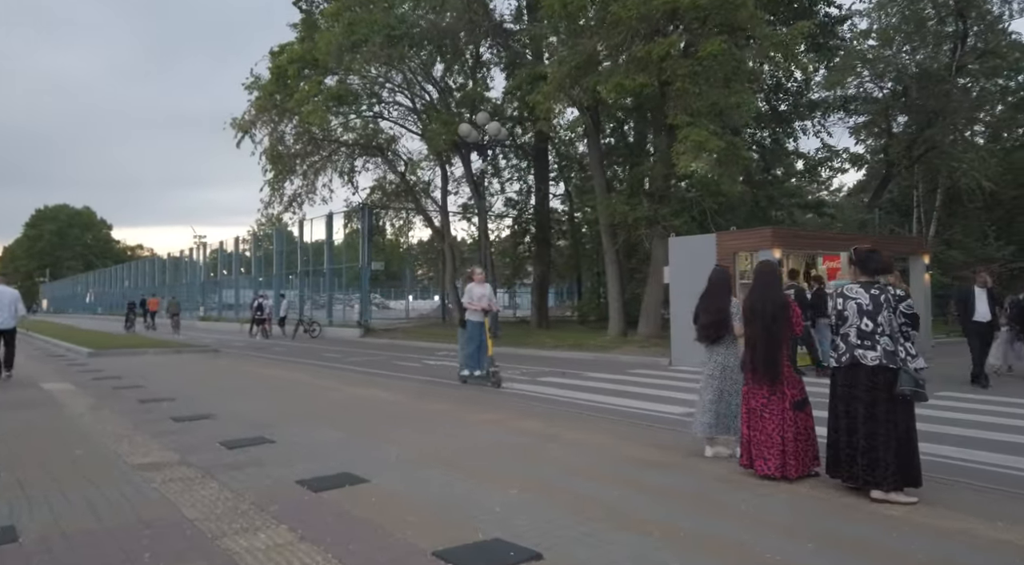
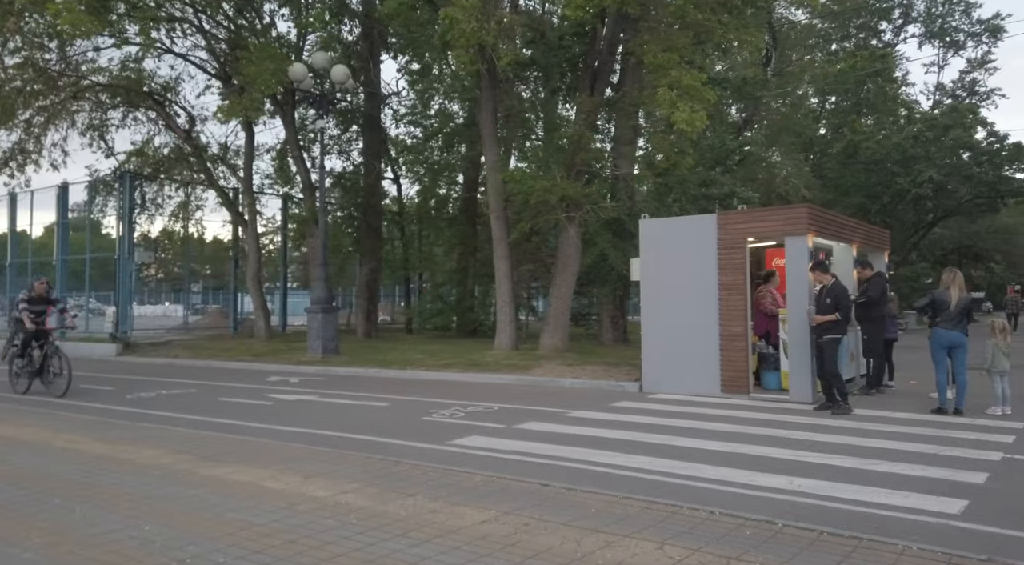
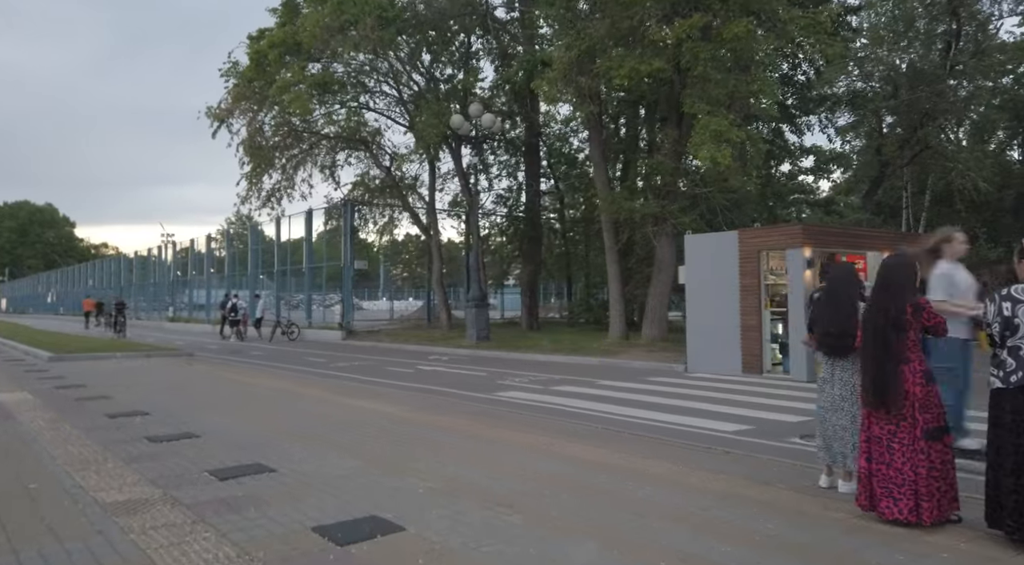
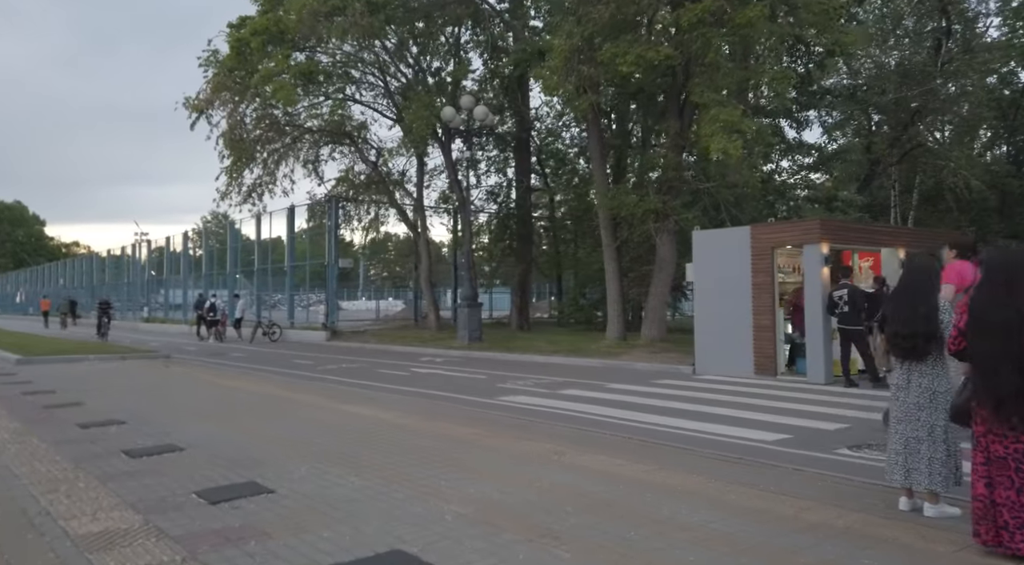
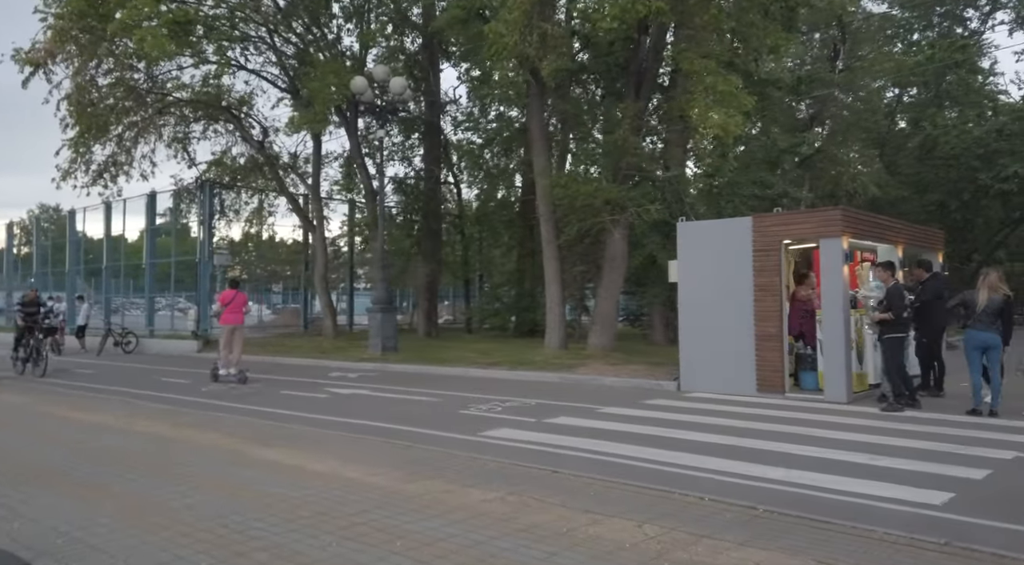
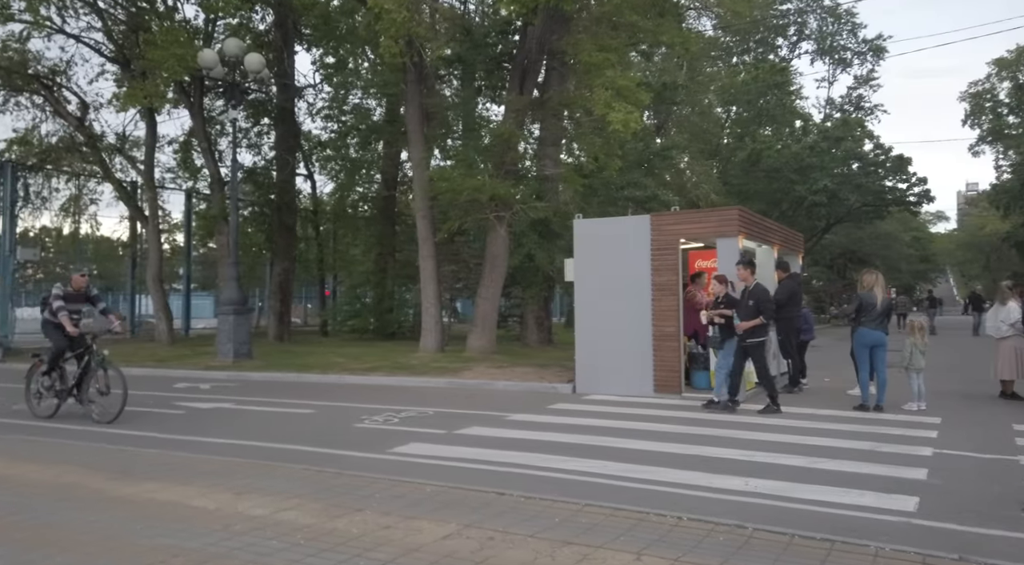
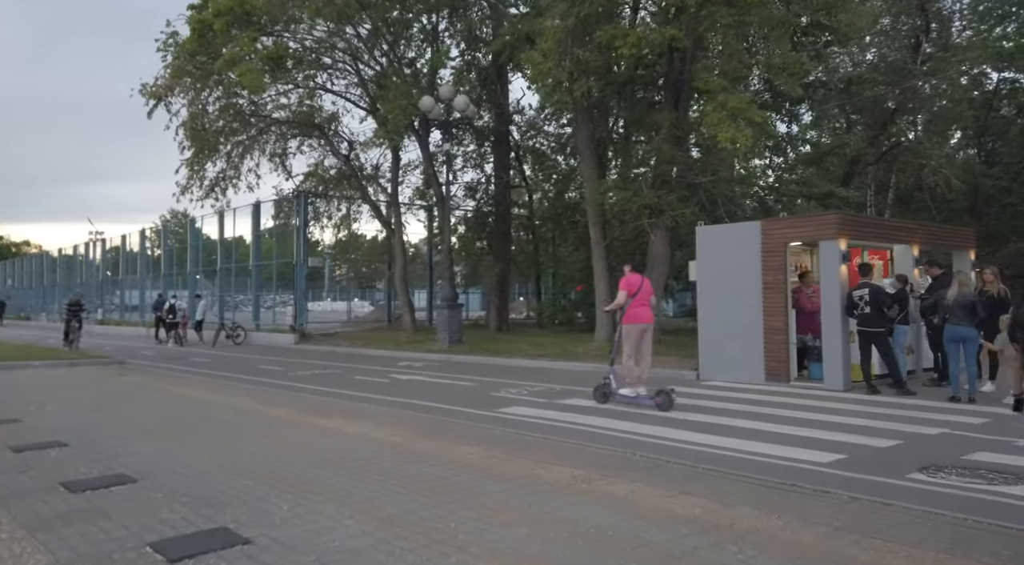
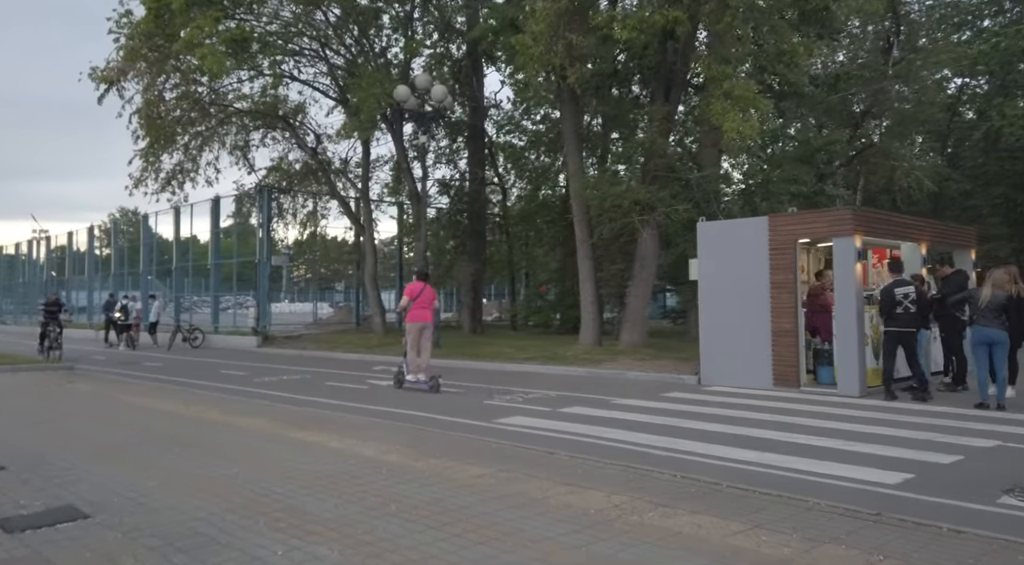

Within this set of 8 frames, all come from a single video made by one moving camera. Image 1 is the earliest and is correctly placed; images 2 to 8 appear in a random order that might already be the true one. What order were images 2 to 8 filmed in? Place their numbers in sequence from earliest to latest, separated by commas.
3, 4, 7, 8, 5, 2, 6
